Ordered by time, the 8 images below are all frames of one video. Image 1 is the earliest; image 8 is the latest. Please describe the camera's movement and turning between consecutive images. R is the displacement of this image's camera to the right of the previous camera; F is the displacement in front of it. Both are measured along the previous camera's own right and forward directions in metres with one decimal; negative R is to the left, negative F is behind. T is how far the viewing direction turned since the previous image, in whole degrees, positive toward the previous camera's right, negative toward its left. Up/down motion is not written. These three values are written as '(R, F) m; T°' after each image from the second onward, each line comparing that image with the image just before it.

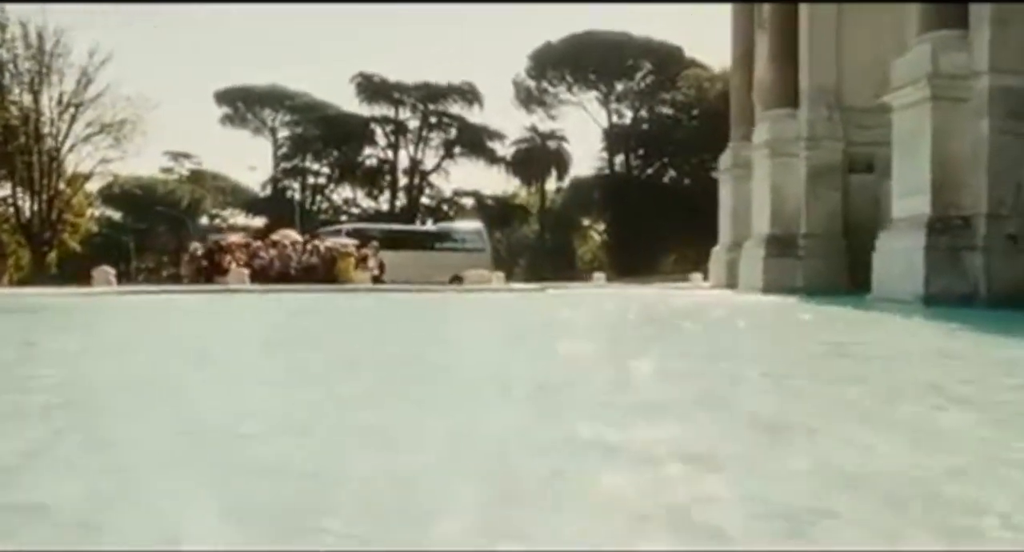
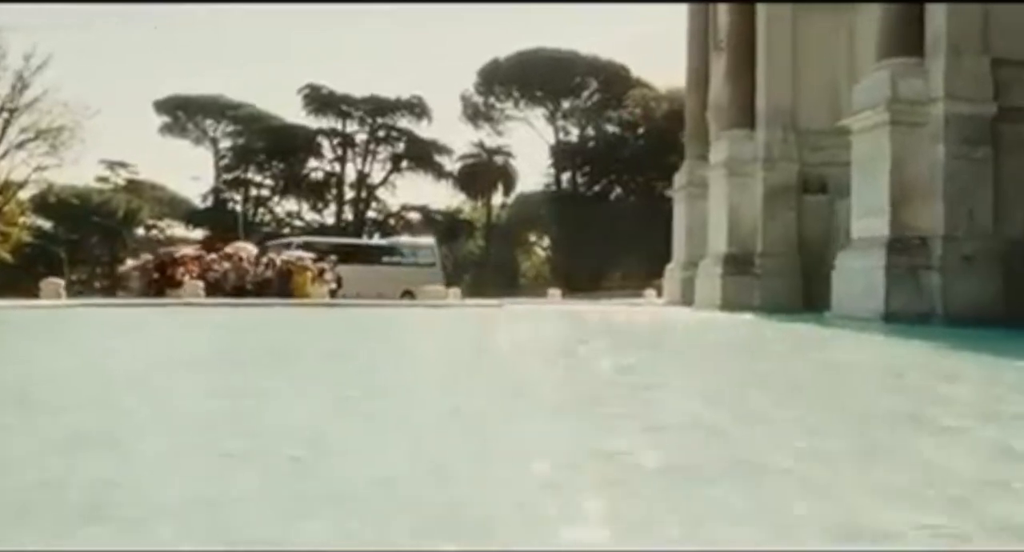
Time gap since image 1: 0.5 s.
(-0.3, 0.0) m; +4°
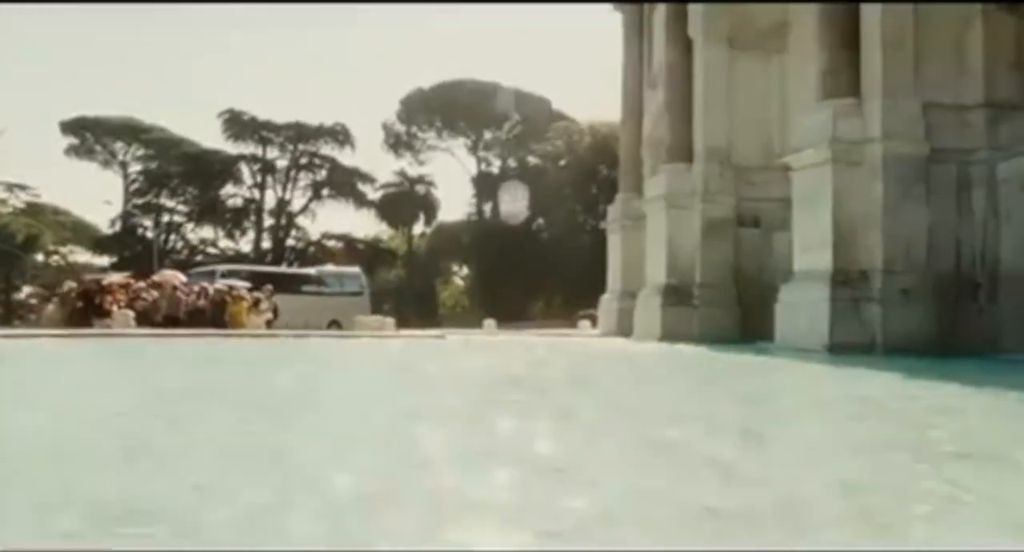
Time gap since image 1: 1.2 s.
(-0.5, +0.1) m; +6°
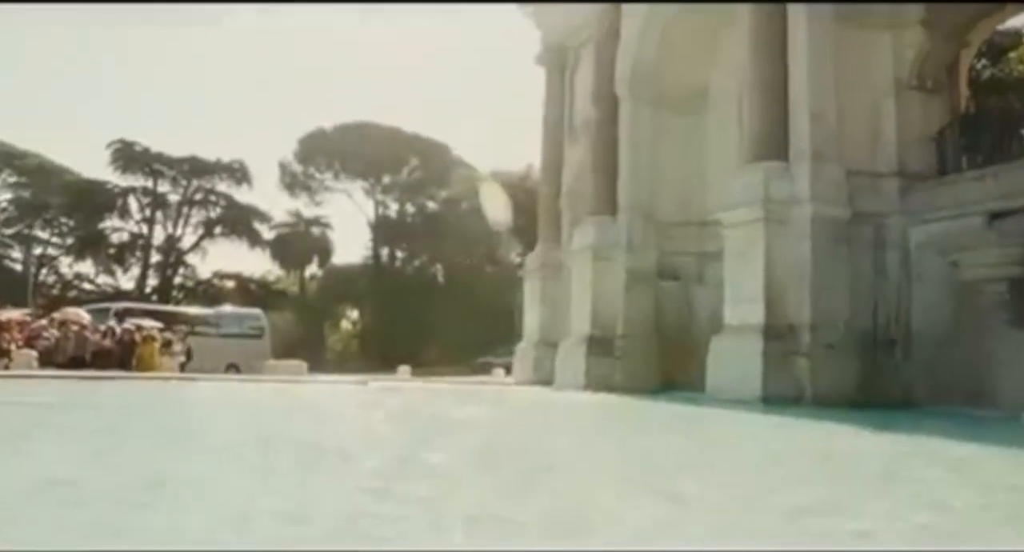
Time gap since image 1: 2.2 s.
(-0.7, +0.1) m; +8°
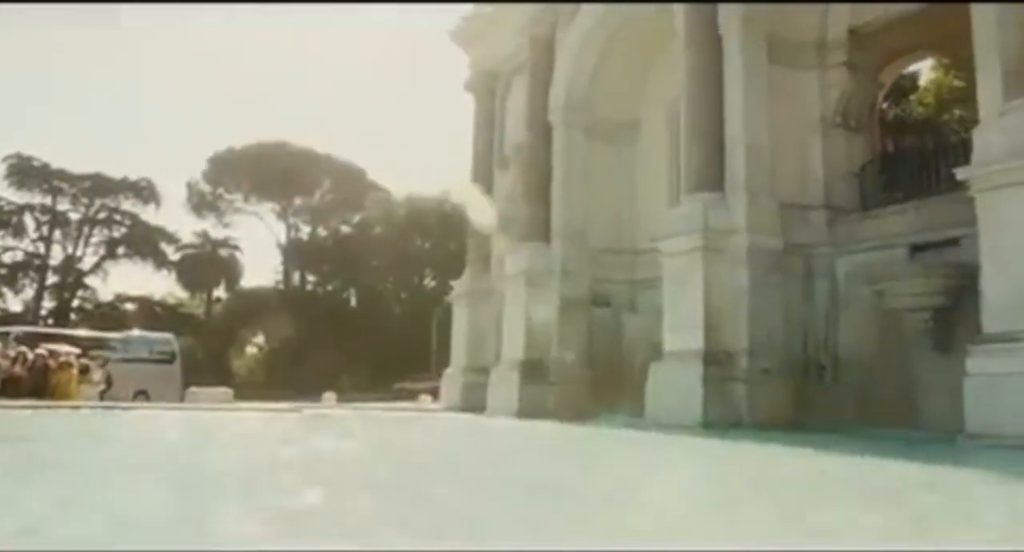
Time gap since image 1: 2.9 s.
(-0.5, 0.0) m; +6°
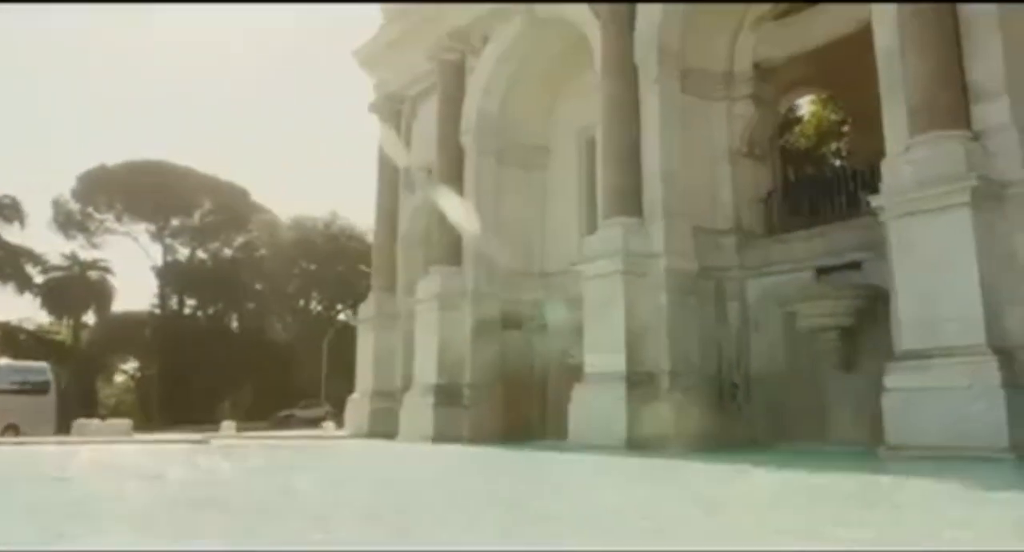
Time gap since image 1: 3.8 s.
(-0.6, +0.1) m; +8°
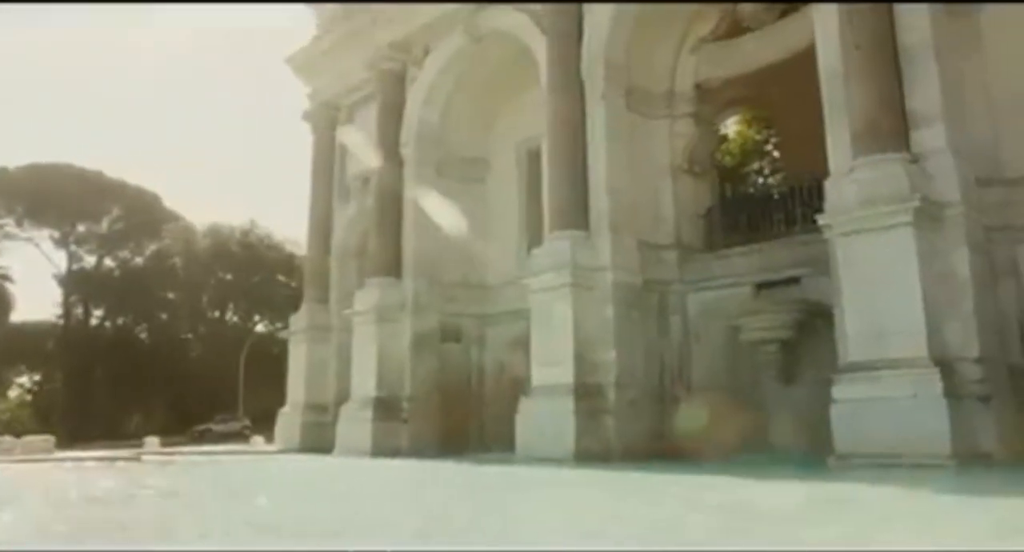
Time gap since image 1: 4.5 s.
(-0.5, 0.0) m; +6°
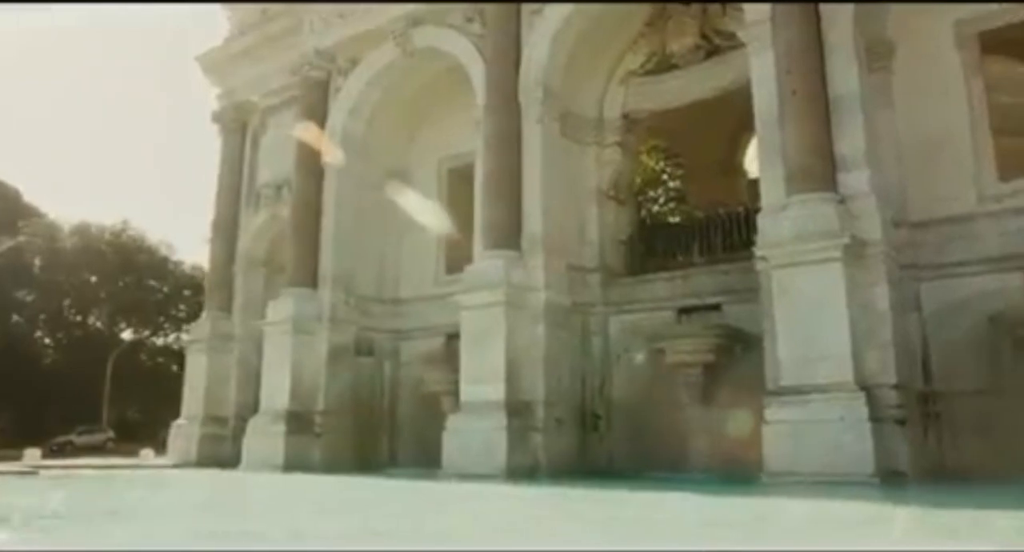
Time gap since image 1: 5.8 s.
(-0.9, -0.1) m; +9°
